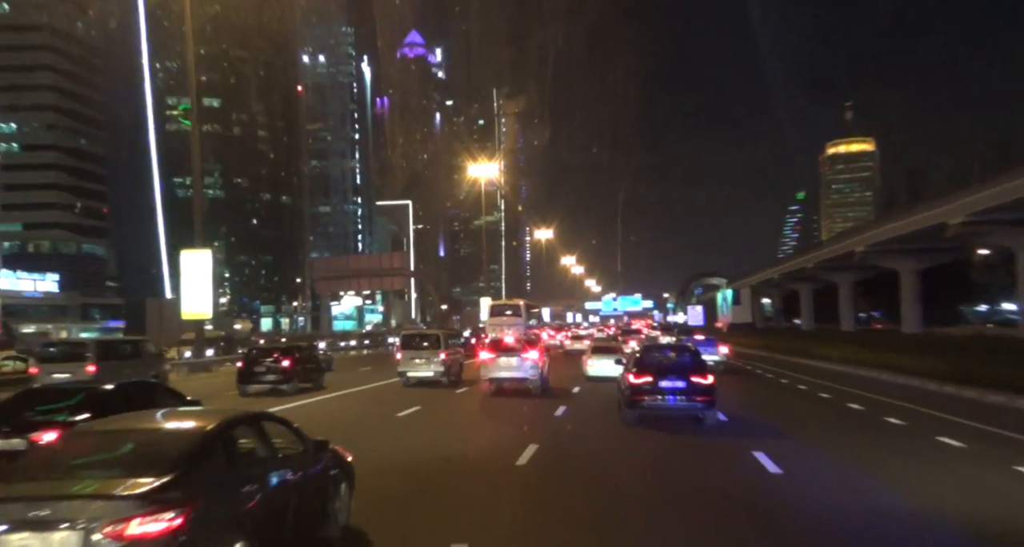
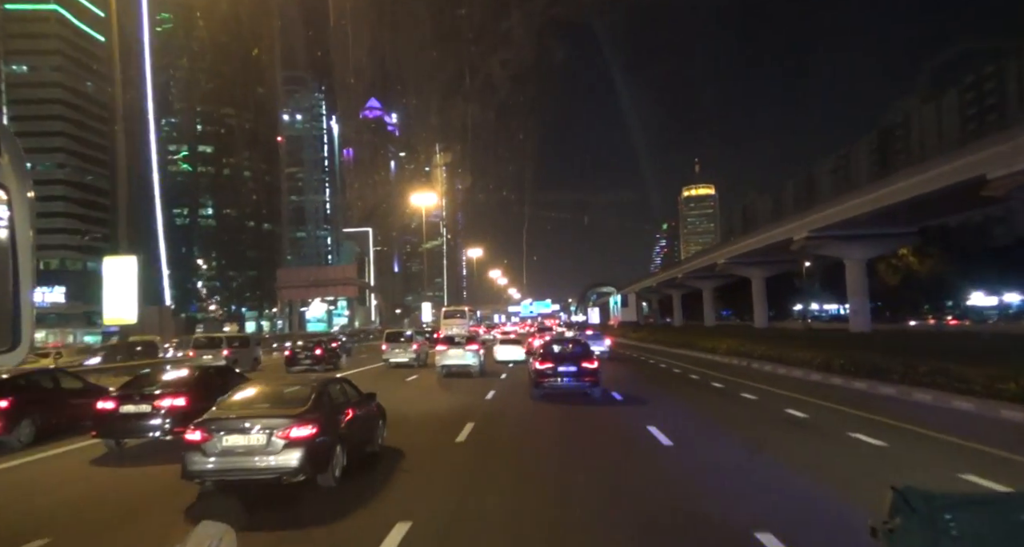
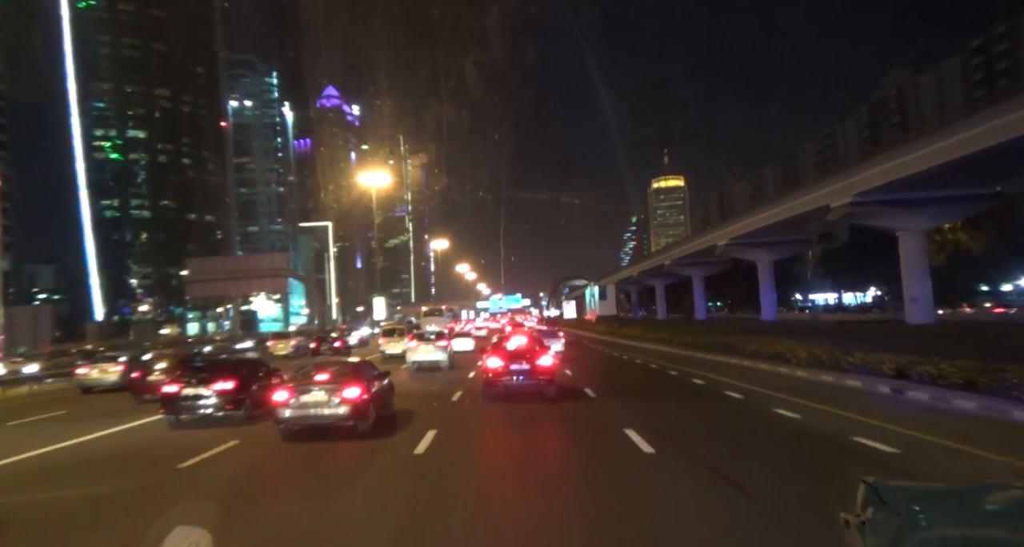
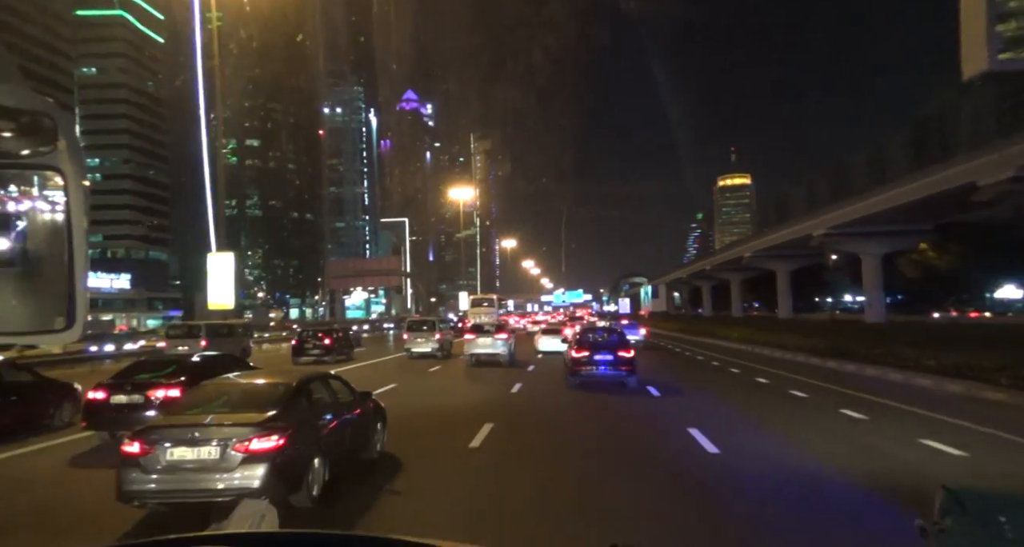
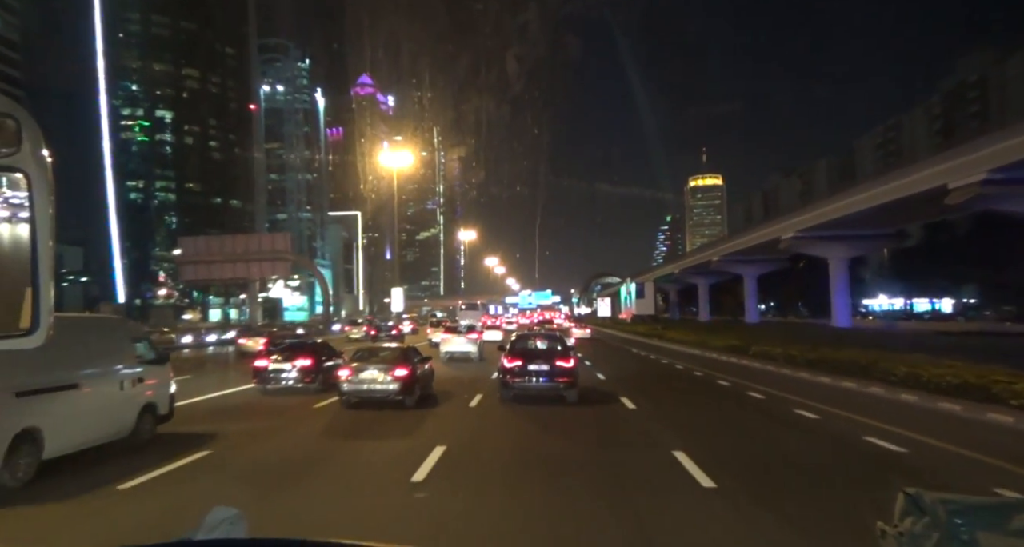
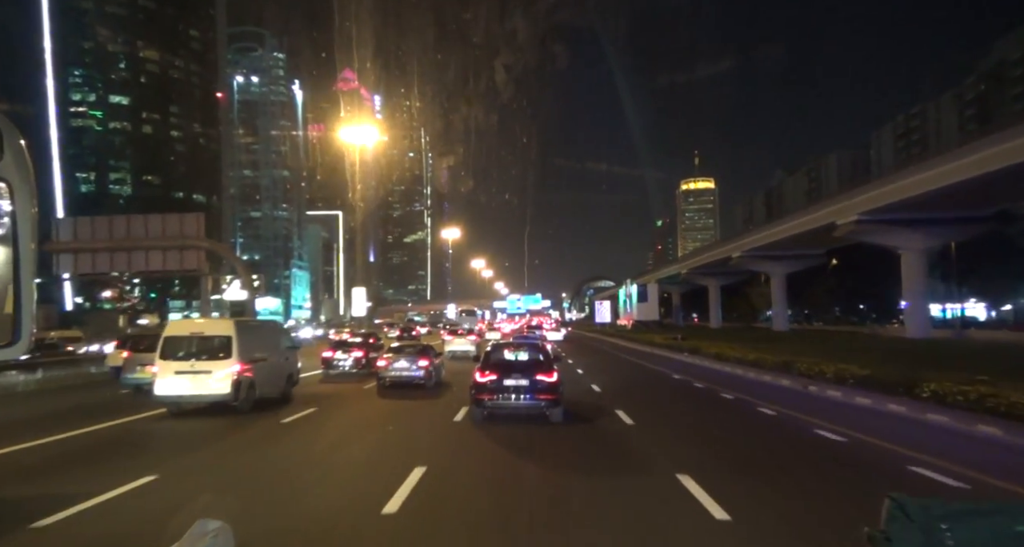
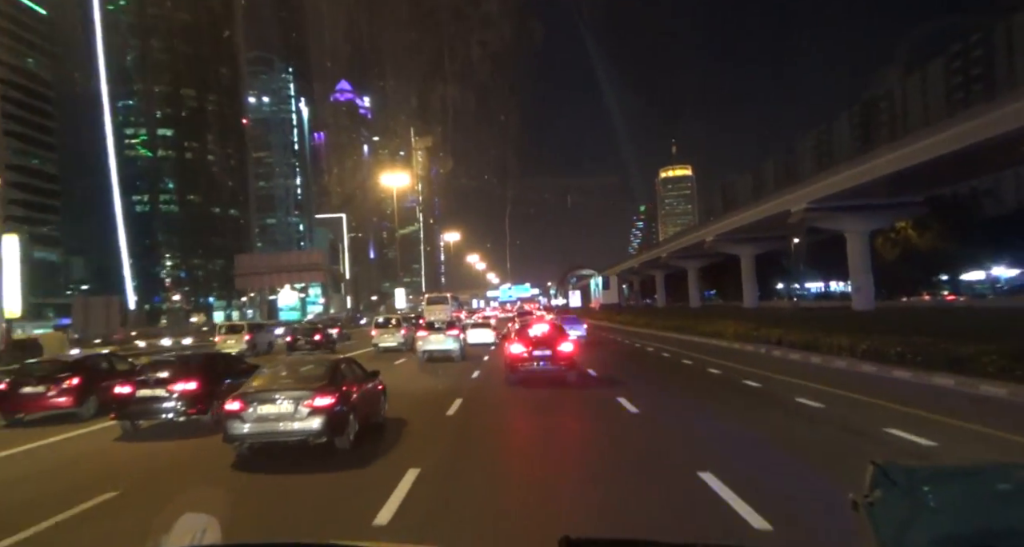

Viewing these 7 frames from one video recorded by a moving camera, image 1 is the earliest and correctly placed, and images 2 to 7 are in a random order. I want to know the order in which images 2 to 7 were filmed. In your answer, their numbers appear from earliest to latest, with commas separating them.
4, 2, 7, 3, 5, 6
